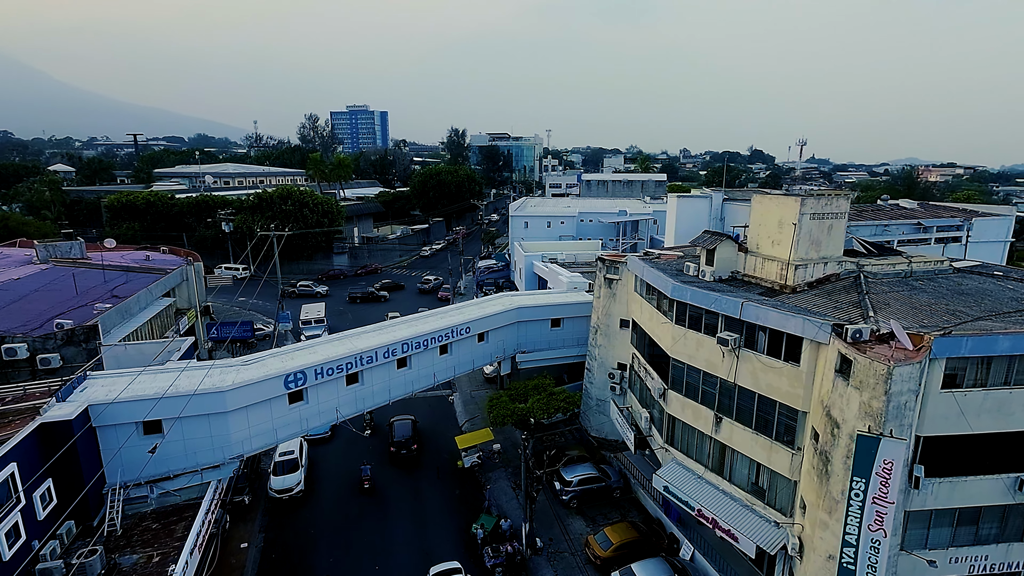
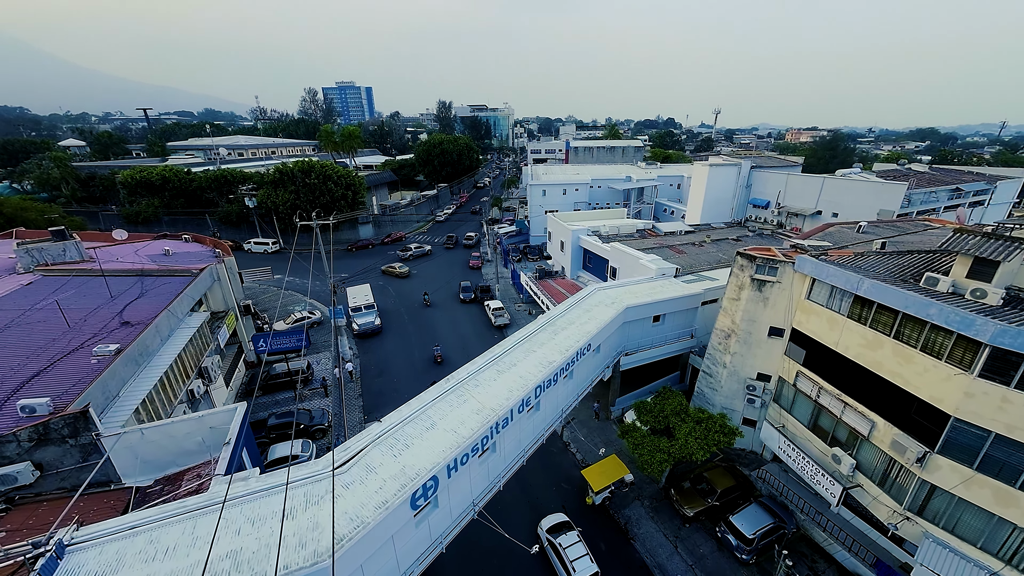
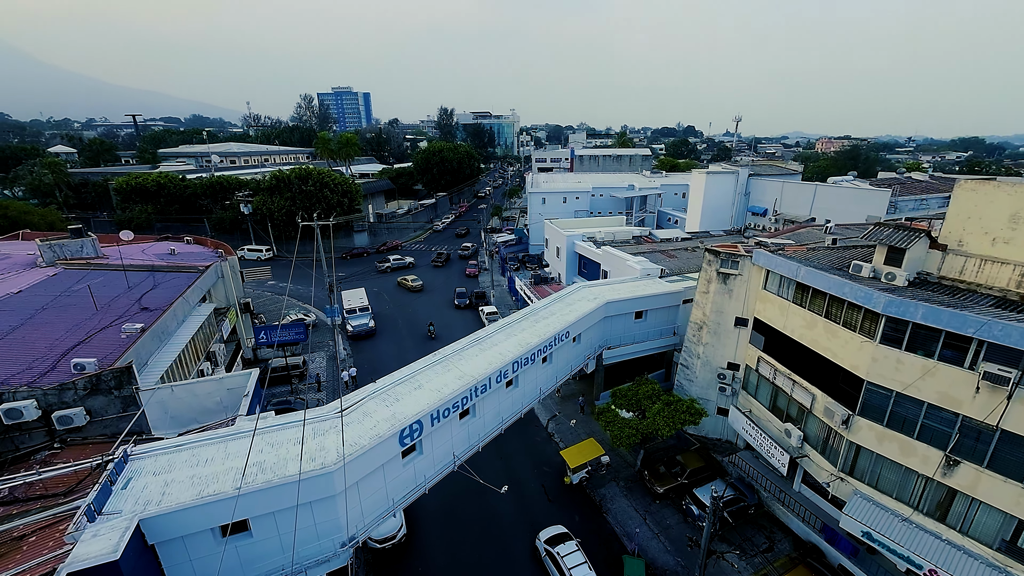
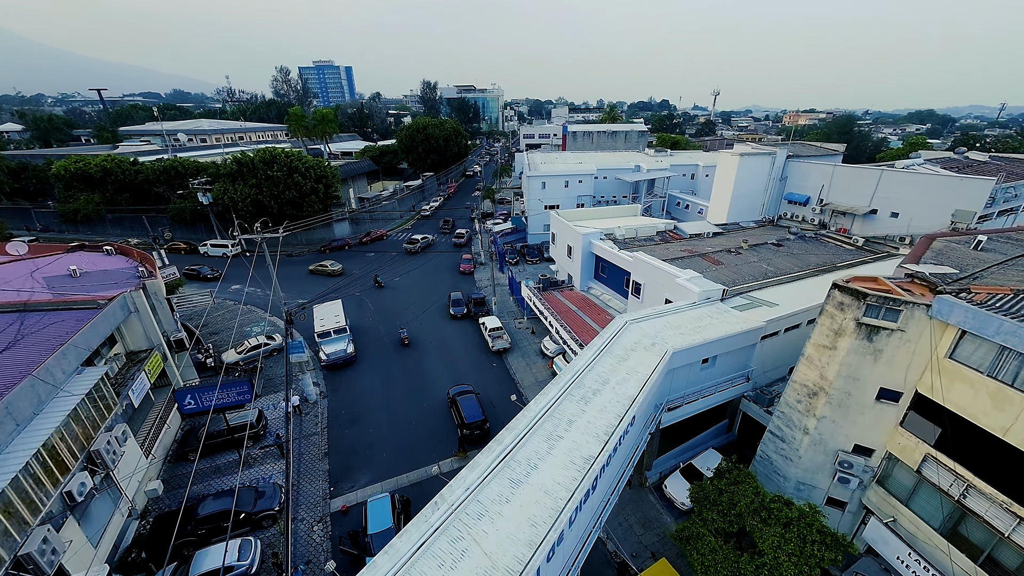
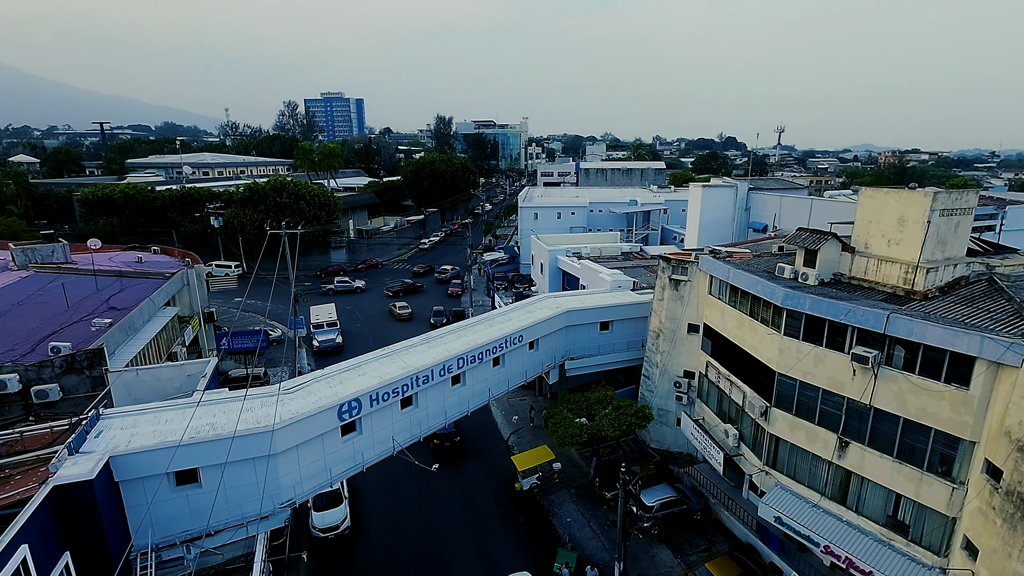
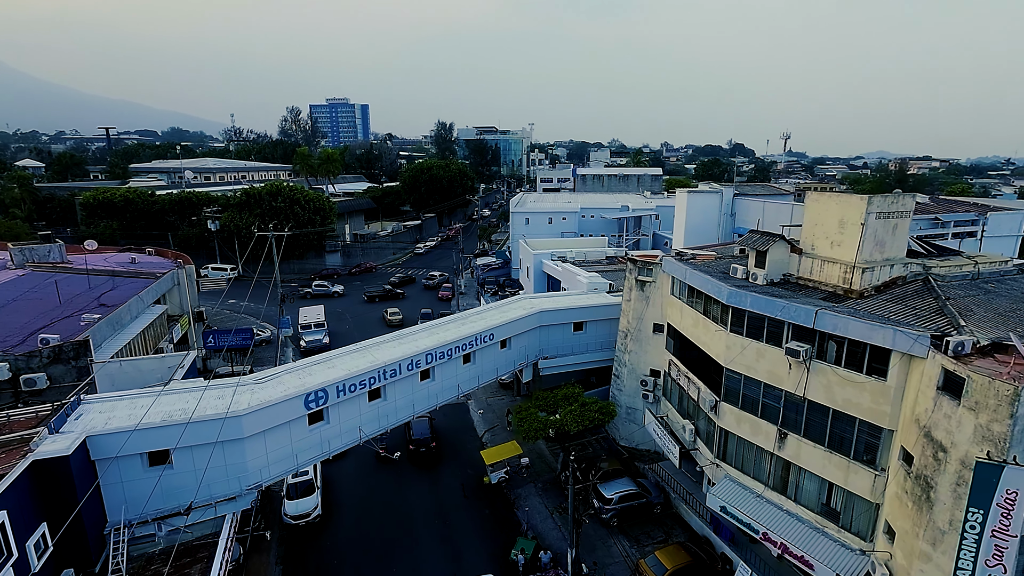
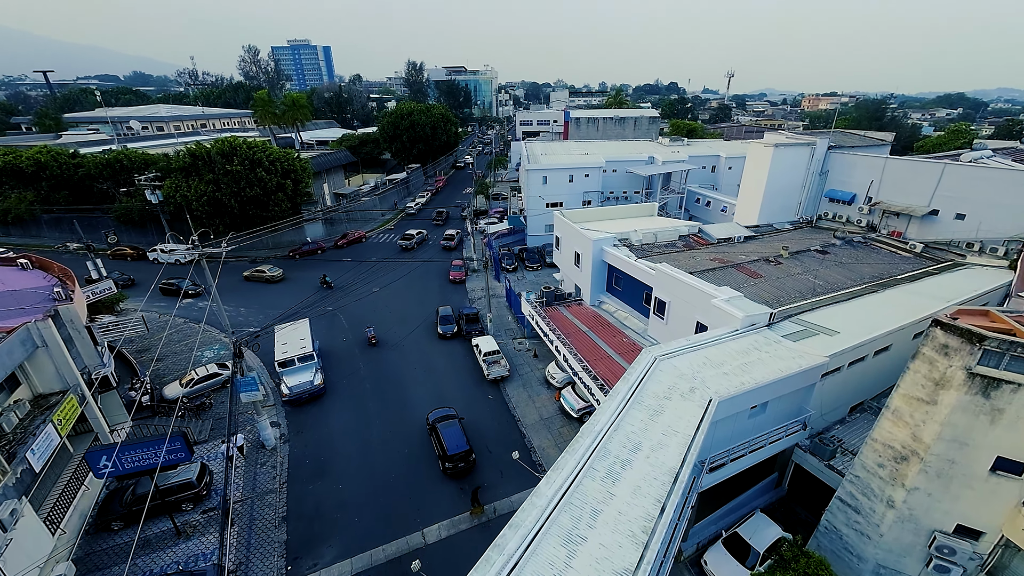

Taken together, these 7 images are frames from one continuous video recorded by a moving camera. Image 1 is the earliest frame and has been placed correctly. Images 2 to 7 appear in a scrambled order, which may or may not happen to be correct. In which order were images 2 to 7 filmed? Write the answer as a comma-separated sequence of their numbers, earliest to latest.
6, 5, 3, 2, 4, 7
